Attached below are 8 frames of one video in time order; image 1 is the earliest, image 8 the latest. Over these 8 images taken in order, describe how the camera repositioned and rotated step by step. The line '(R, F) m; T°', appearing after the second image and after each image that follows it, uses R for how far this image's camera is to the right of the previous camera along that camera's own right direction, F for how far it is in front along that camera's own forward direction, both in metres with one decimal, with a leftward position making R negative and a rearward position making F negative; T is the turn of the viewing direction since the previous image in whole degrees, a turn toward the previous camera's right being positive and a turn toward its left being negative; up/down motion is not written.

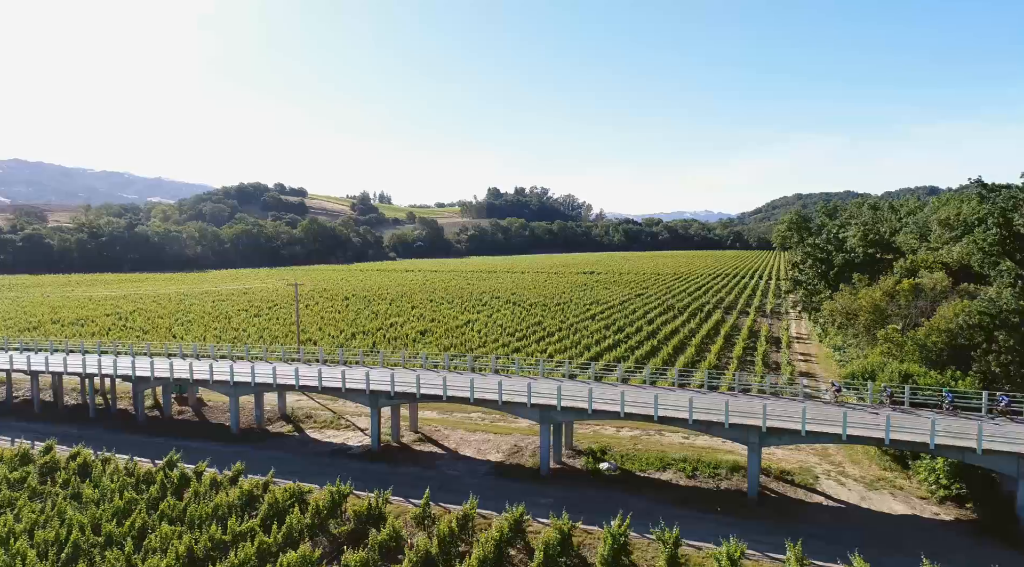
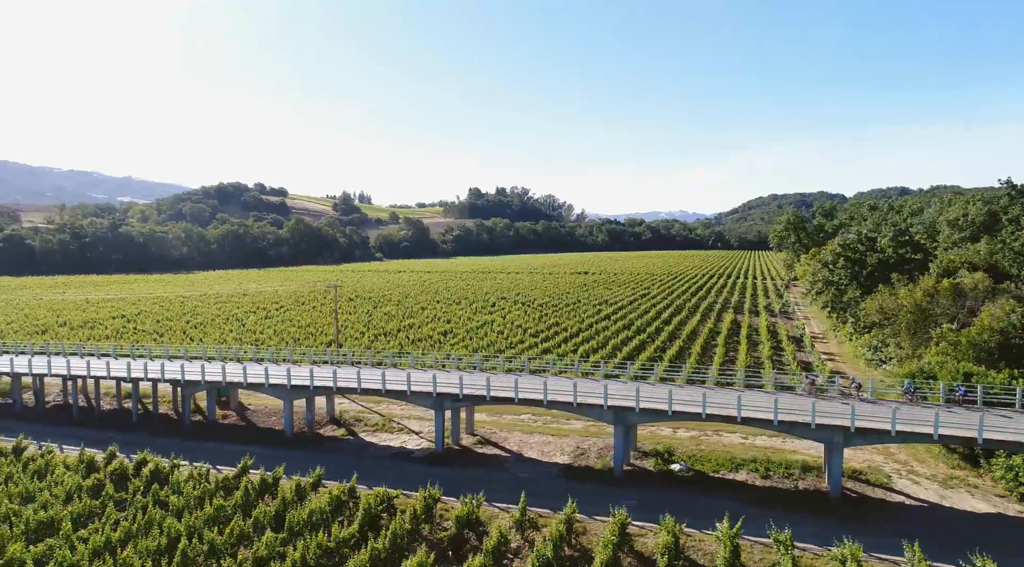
(-3.3, +0.1) m; +2°
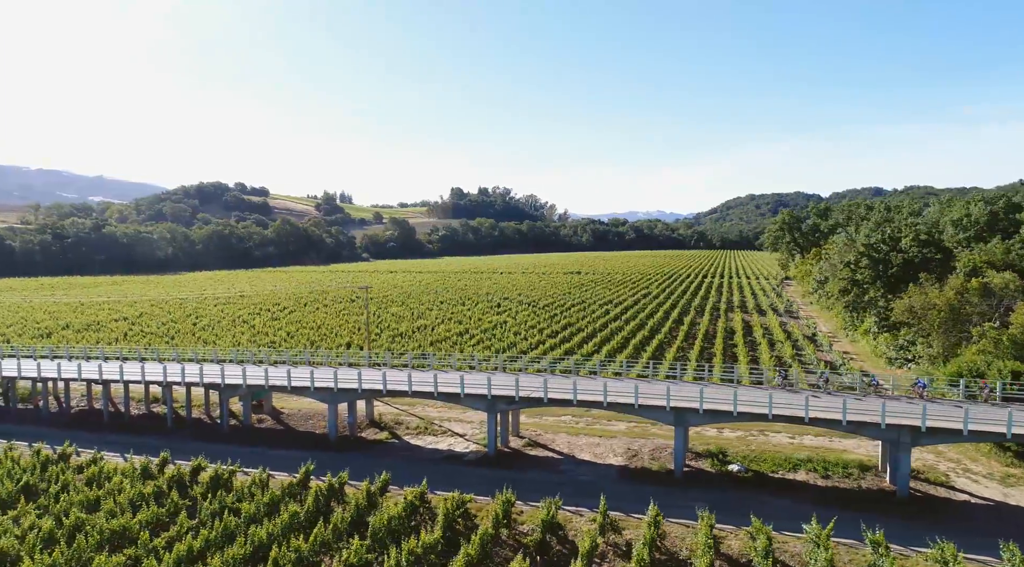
(-2.7, +0.2) m; +2°
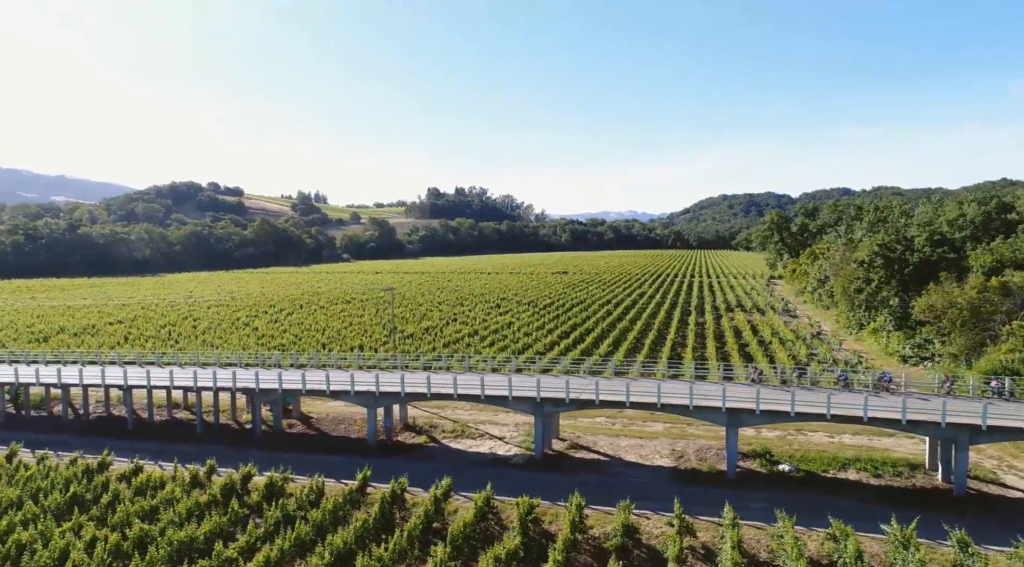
(-2.7, +0.3) m; +2°
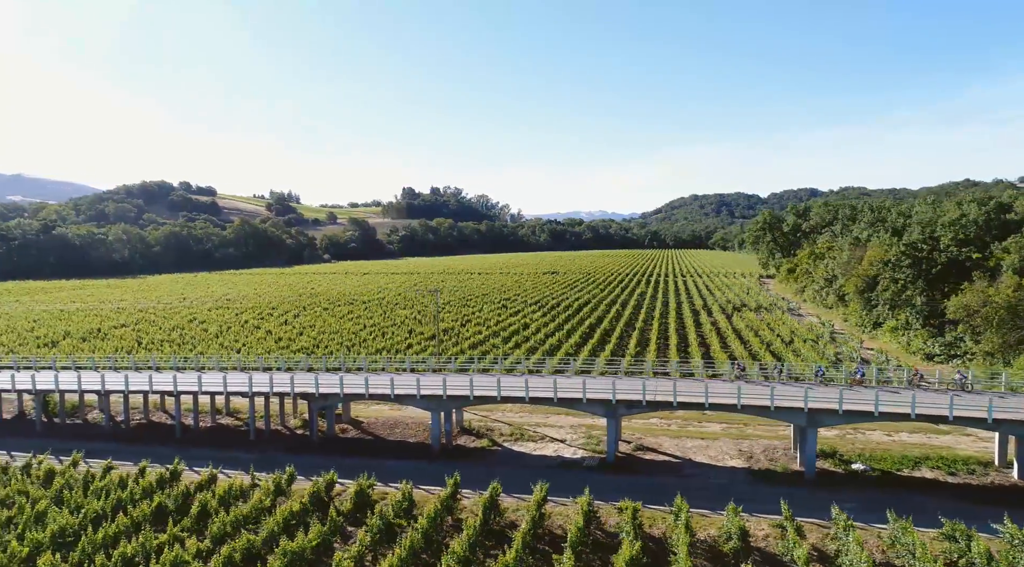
(-3.7, +0.3) m; +2°
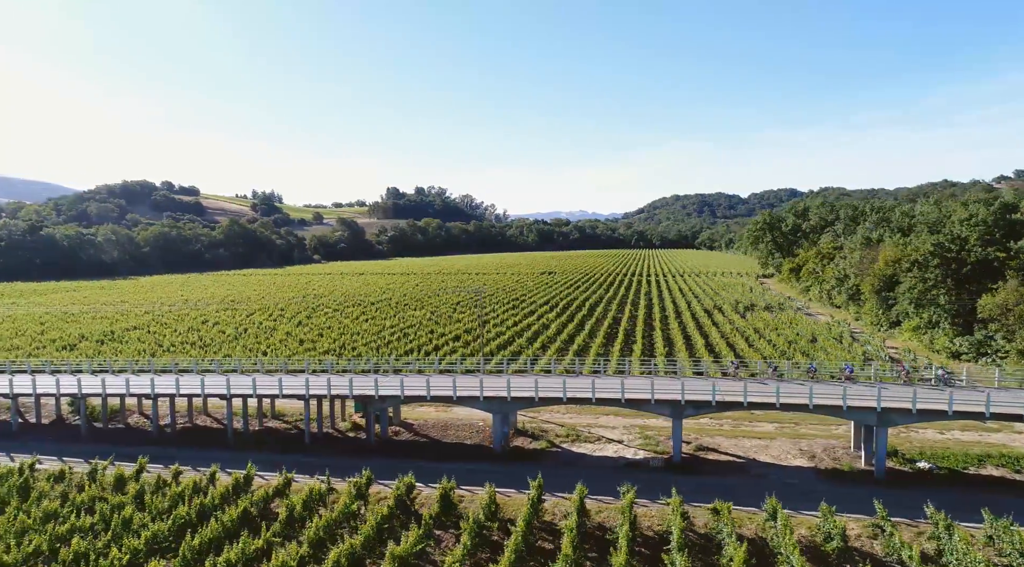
(-3.1, +0.2) m; +1°
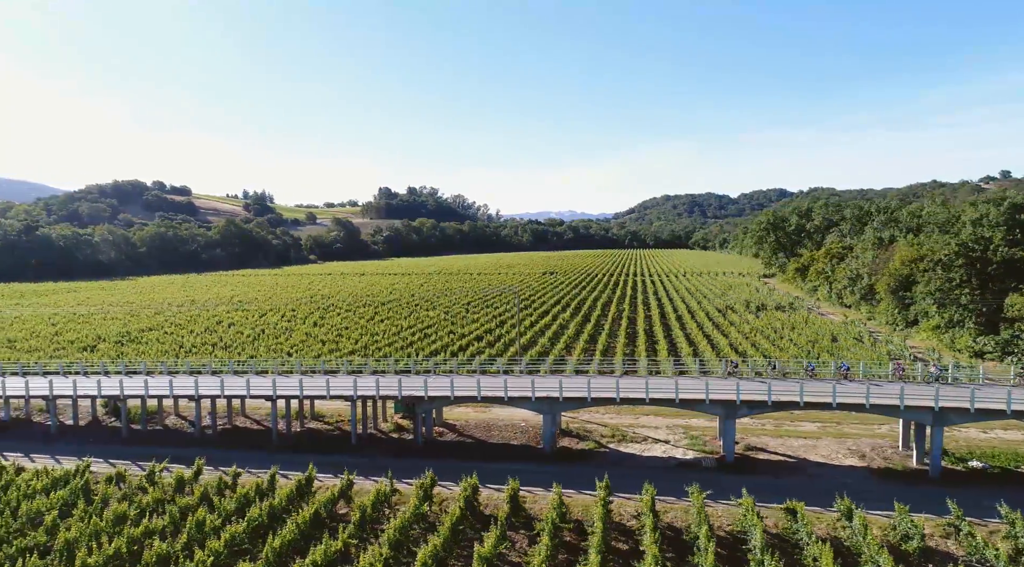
(-2.3, +0.1) m; +1°
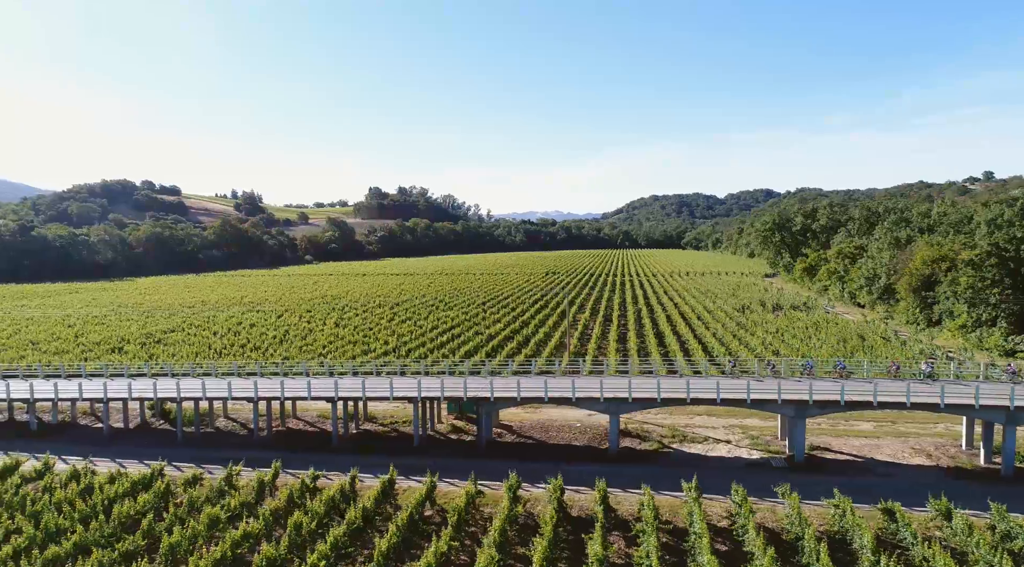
(-3.1, +0.1) m; +1°
